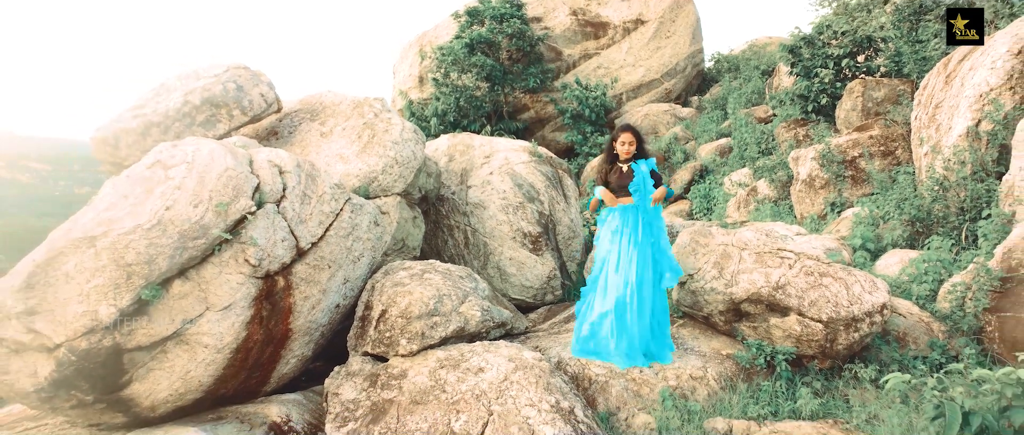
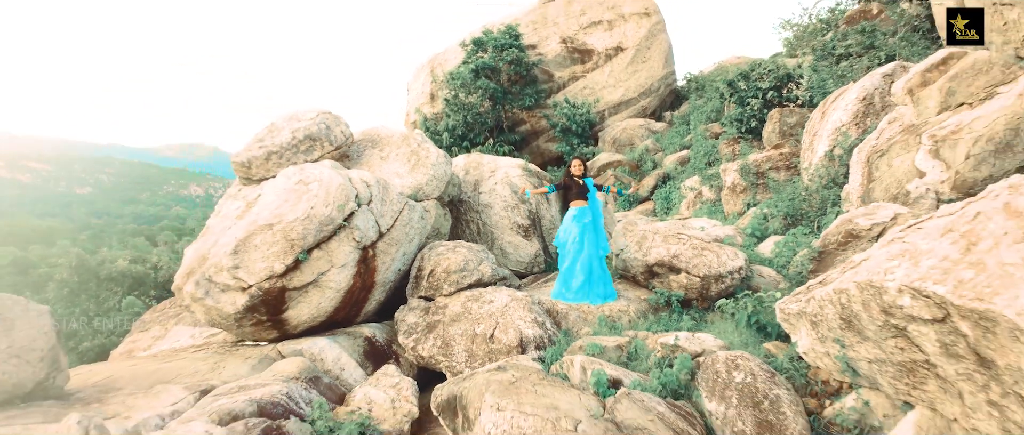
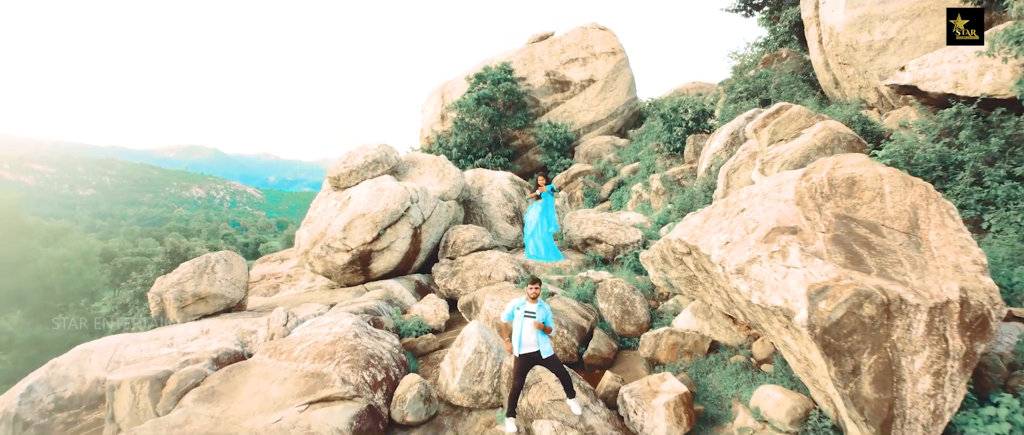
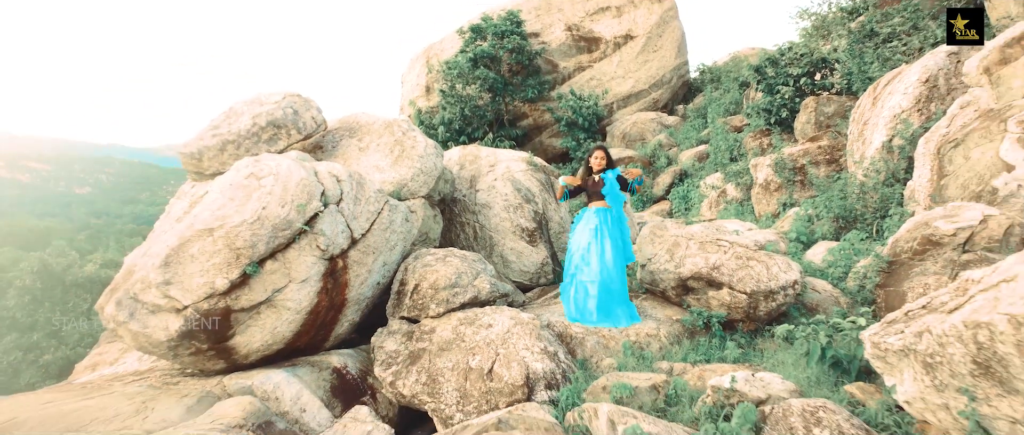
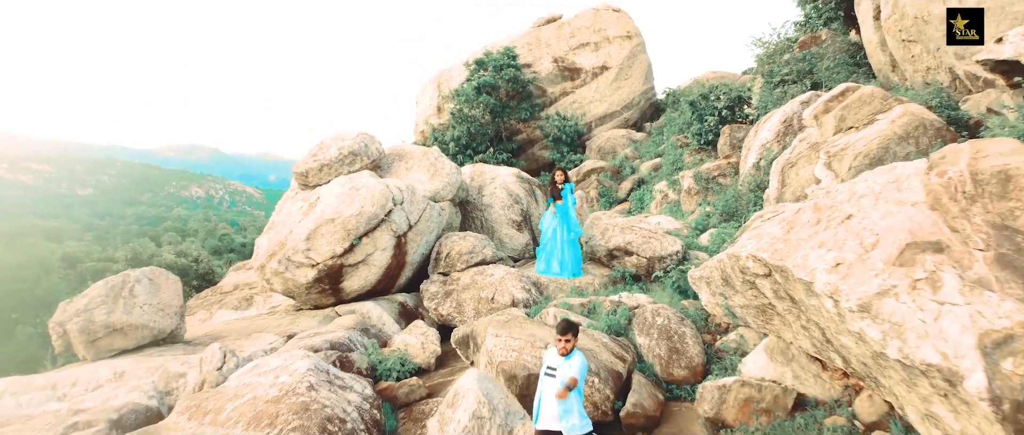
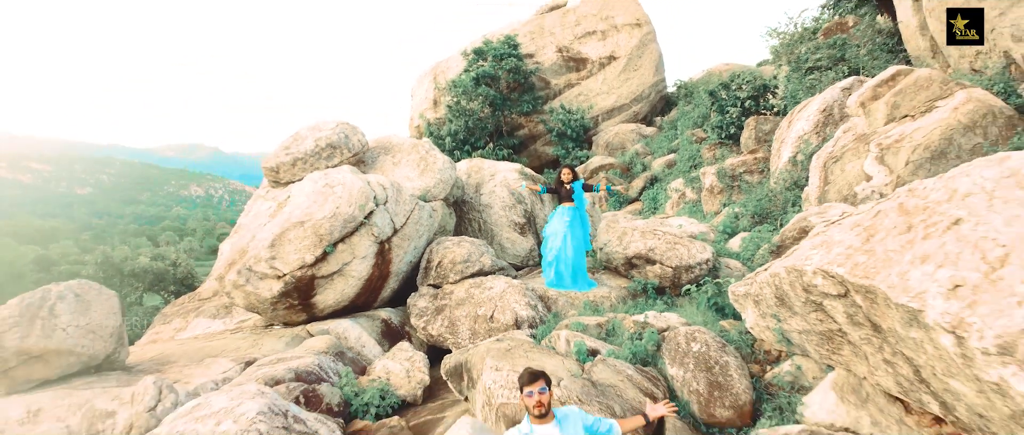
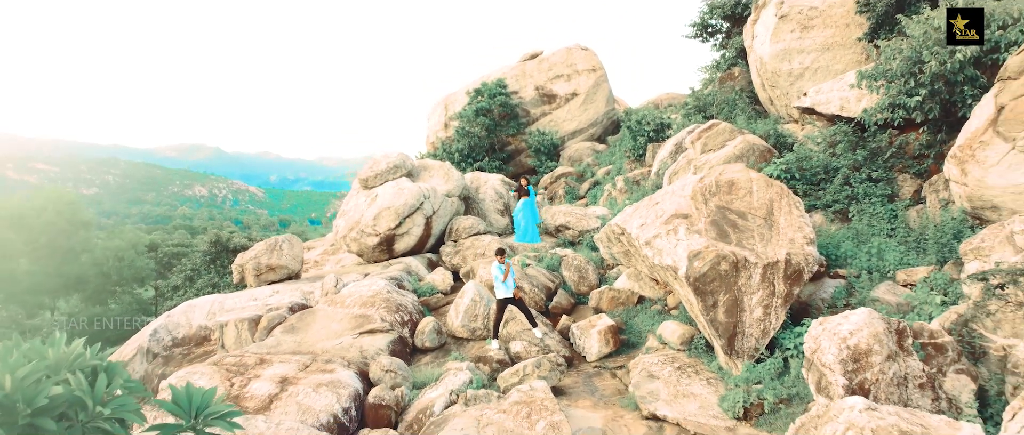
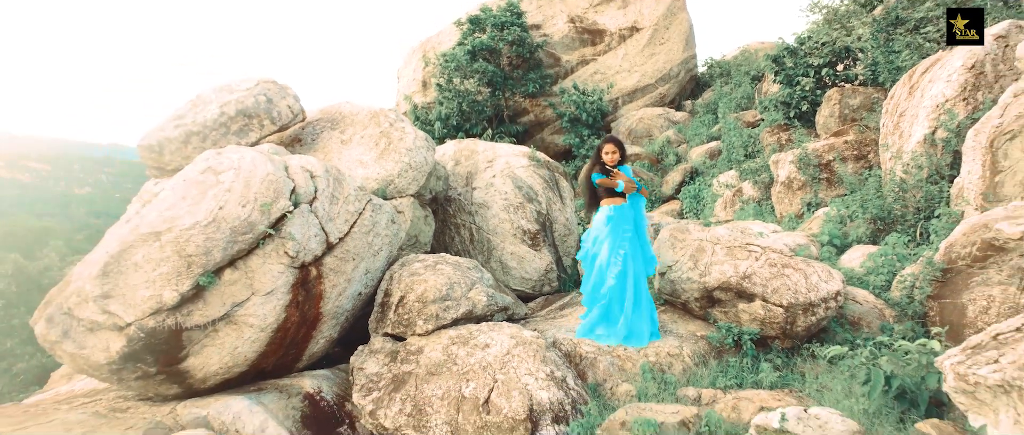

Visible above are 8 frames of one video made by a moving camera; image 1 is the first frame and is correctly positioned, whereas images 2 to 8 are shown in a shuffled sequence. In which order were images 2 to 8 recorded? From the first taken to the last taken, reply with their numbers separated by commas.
8, 4, 2, 6, 5, 3, 7
